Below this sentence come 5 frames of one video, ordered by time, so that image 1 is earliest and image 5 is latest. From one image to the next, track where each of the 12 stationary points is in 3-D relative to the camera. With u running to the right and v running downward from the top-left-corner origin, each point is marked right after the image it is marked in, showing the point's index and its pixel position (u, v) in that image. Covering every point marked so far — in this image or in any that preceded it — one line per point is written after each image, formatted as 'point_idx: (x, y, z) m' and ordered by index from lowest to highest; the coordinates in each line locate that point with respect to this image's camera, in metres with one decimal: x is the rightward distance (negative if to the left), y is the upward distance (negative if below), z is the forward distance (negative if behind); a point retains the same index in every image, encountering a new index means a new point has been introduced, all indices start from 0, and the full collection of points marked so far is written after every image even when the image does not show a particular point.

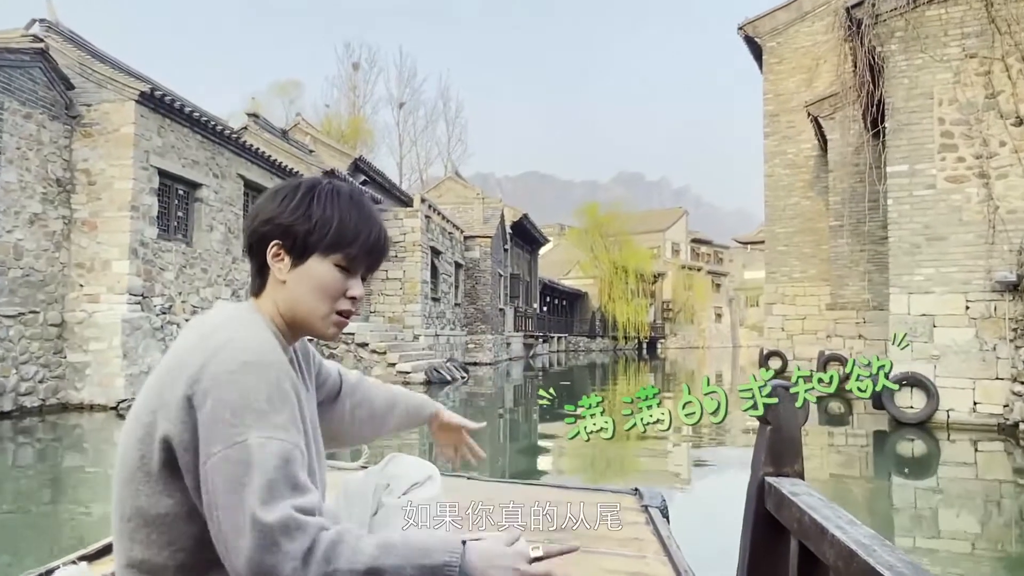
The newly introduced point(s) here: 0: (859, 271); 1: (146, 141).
0: (+6.0, +0.3, +12.4) m
1: (-4.1, +1.6, +8.0) m
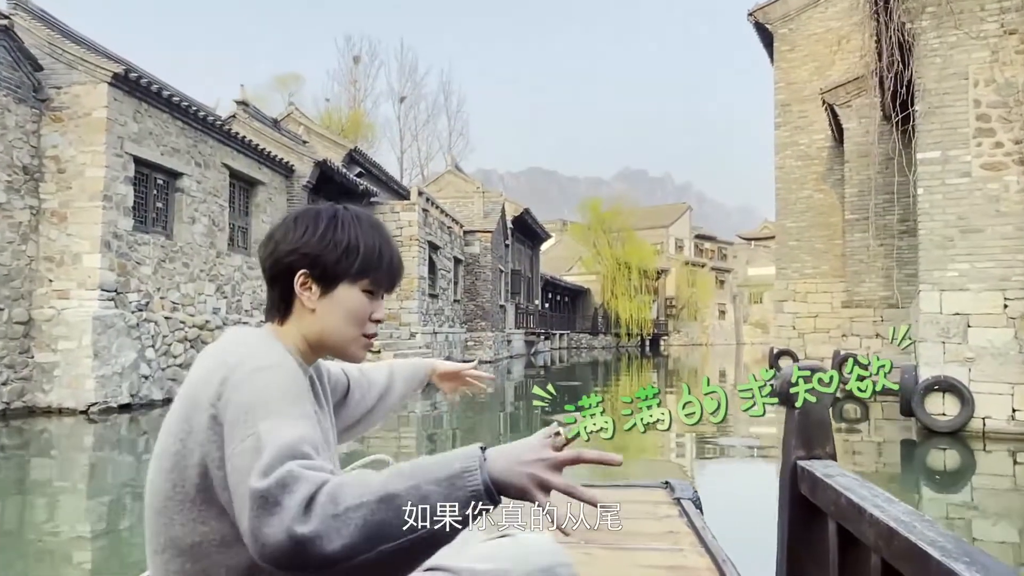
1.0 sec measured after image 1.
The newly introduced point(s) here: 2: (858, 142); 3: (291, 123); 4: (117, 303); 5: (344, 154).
0: (+6.0, +0.3, +11.9) m
1: (-4.1, +1.7, +7.5) m
2: (+5.8, +2.5, +12.0) m
3: (-4.7, +3.5, +15.2) m
4: (-4.1, -0.2, +7.6) m
5: (-3.3, +2.6, +14.1) m
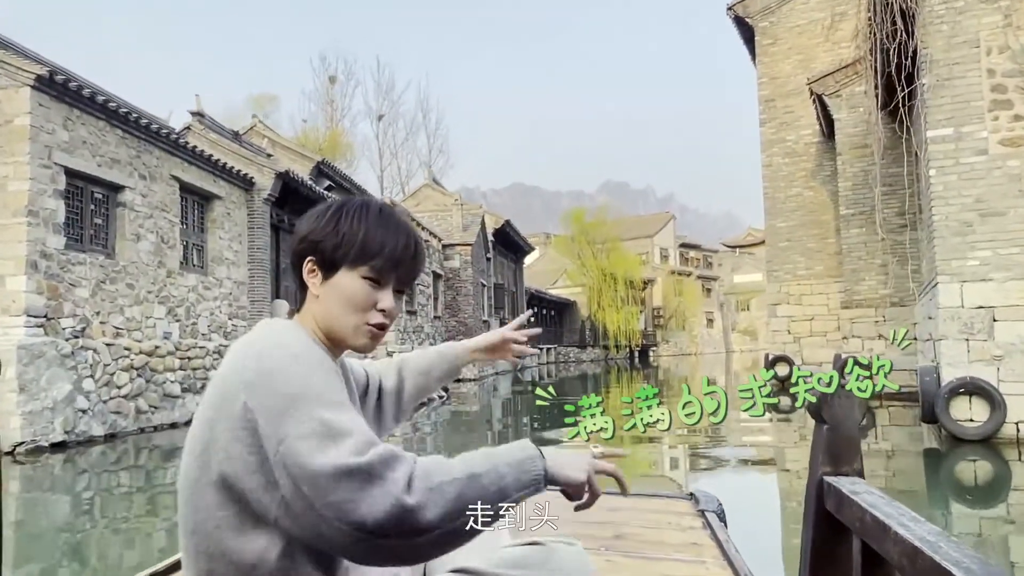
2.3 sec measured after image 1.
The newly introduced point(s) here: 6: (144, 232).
0: (+5.7, +0.4, +11.4) m
1: (-4.4, +1.5, +6.9) m
2: (+5.4, +2.5, +11.5) m
3: (-5.2, +3.1, +14.6) m
4: (-4.4, -0.4, +6.8) m
5: (-3.7, +2.3, +13.4) m
6: (-4.2, +0.6, +8.3) m
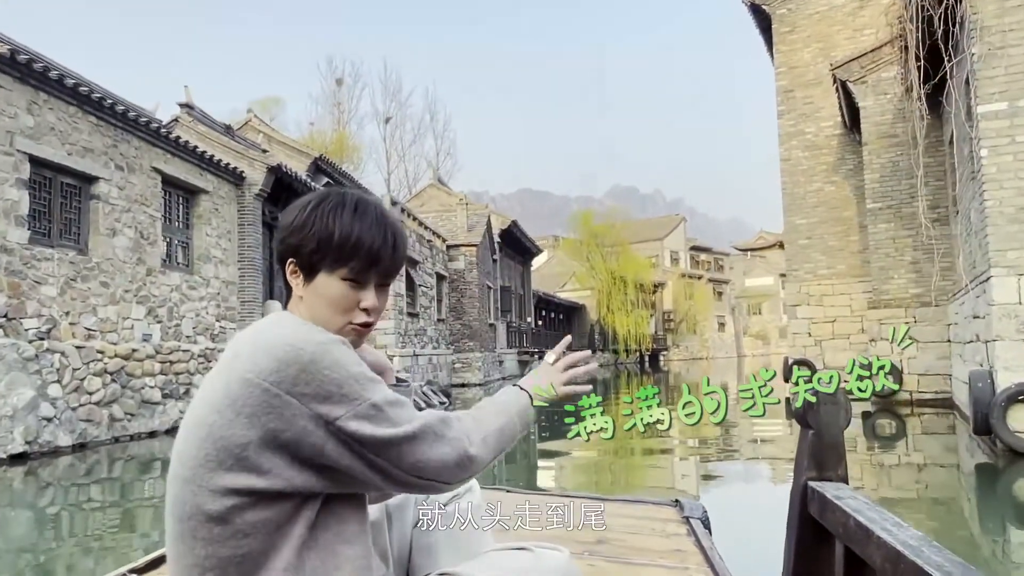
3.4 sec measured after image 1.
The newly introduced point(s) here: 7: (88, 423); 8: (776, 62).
0: (+5.8, +0.4, +10.7) m
1: (-4.4, +1.5, +6.4) m
2: (+5.5, +2.5, +10.9) m
3: (-5.1, +3.0, +14.1) m
4: (-4.3, -0.4, +6.3) m
5: (-3.6, +2.2, +12.9) m
6: (-4.2, +0.7, +7.8) m
7: (-4.1, -1.3, +7.0) m
8: (+5.0, +4.3, +13.9) m
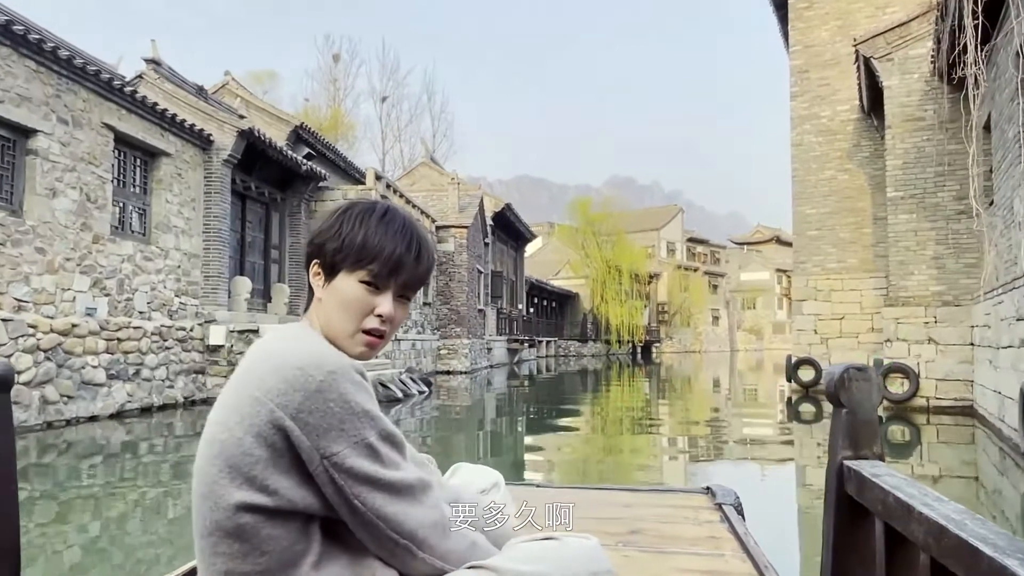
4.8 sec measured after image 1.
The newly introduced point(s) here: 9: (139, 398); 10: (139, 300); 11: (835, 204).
0: (+5.6, +0.4, +10.1) m
1: (-4.4, +1.8, +5.6) m
2: (+5.4, +2.5, +10.2) m
3: (-5.2, +3.5, +13.3) m
4: (-4.5, -0.1, +5.6) m
5: (-3.7, +2.6, +12.1) m
6: (-4.3, +1.0, +7.0) m
7: (-4.3, -1.0, +6.3) m
8: (+5.0, +4.4, +13.1) m
9: (-4.3, -1.3, +8.2) m
10: (-4.2, -0.1, +8.3) m
11: (+5.5, +1.4, +12.4) m
